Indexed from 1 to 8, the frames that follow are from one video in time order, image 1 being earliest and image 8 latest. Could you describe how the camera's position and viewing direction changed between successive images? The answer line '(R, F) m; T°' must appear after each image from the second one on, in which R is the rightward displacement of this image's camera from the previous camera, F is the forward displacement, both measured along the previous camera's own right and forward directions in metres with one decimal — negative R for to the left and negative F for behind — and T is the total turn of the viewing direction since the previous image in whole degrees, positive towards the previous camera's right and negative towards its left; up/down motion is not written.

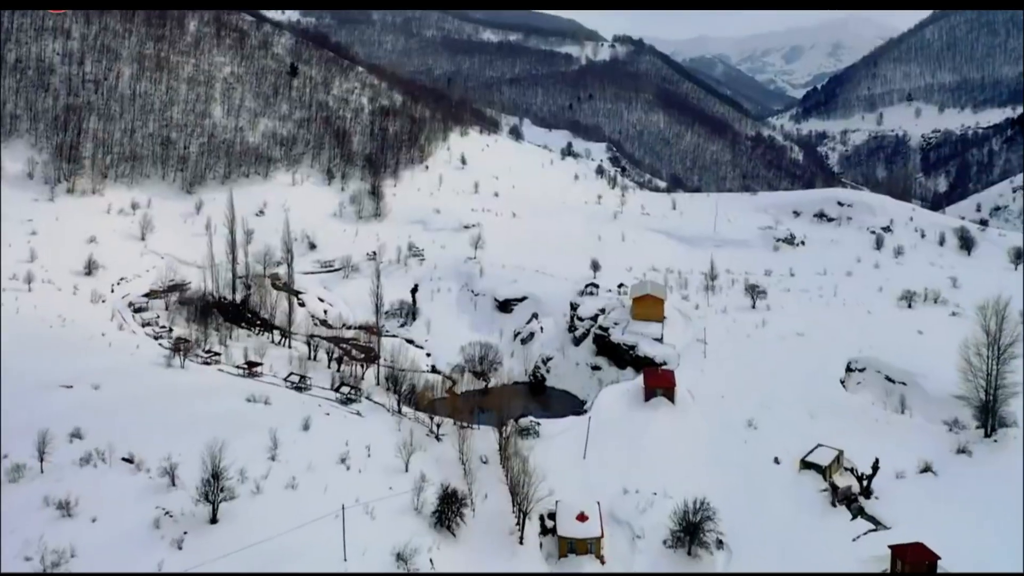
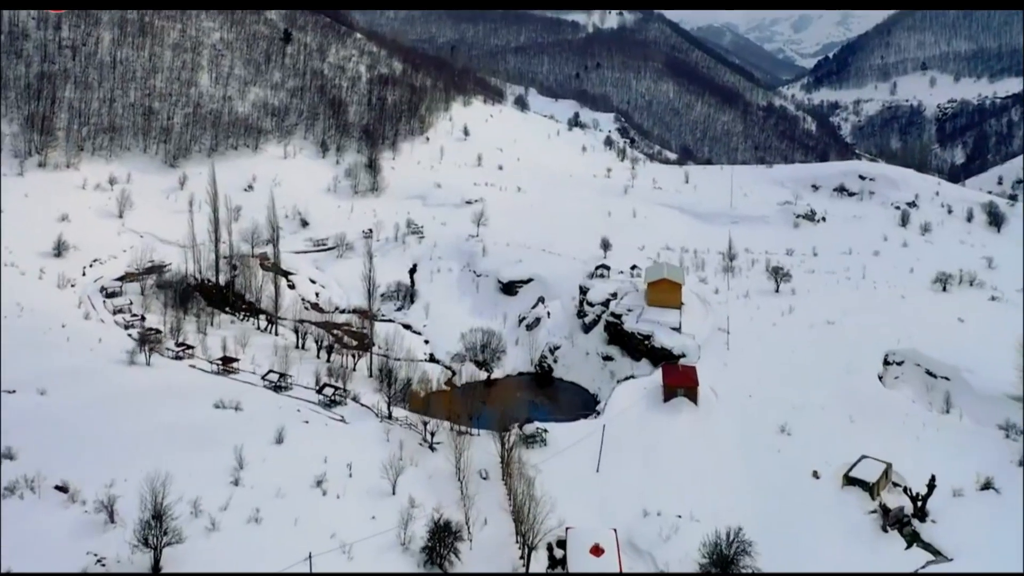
(0.0, +5.1) m; 0°
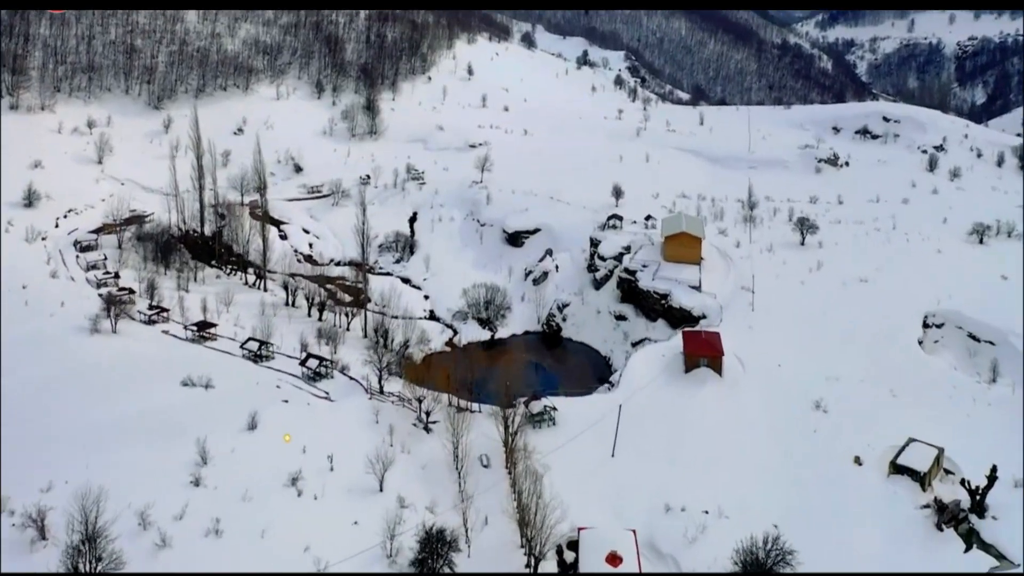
(+0.1, +4.3) m; 0°
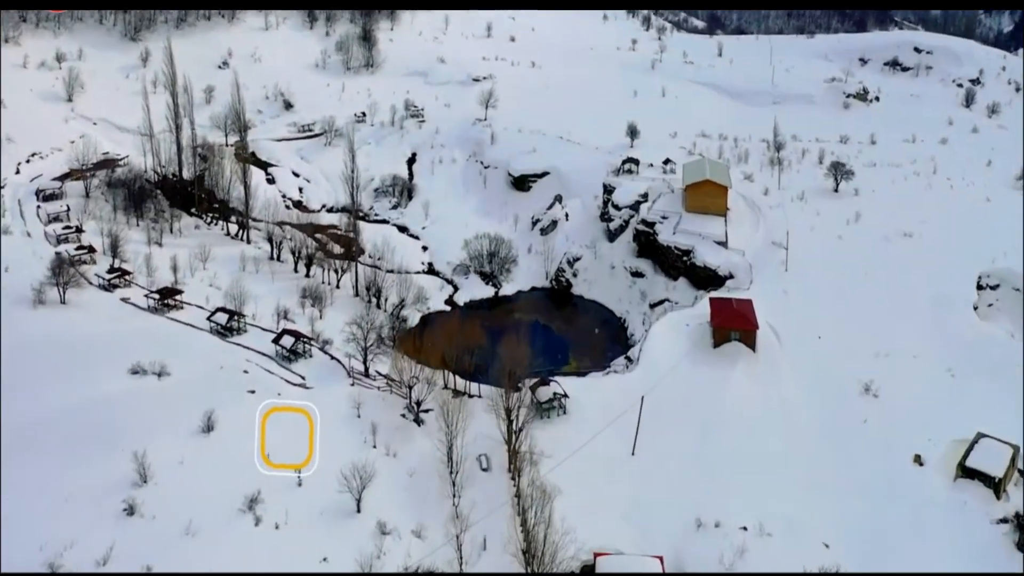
(+0.1, +4.9) m; 0°
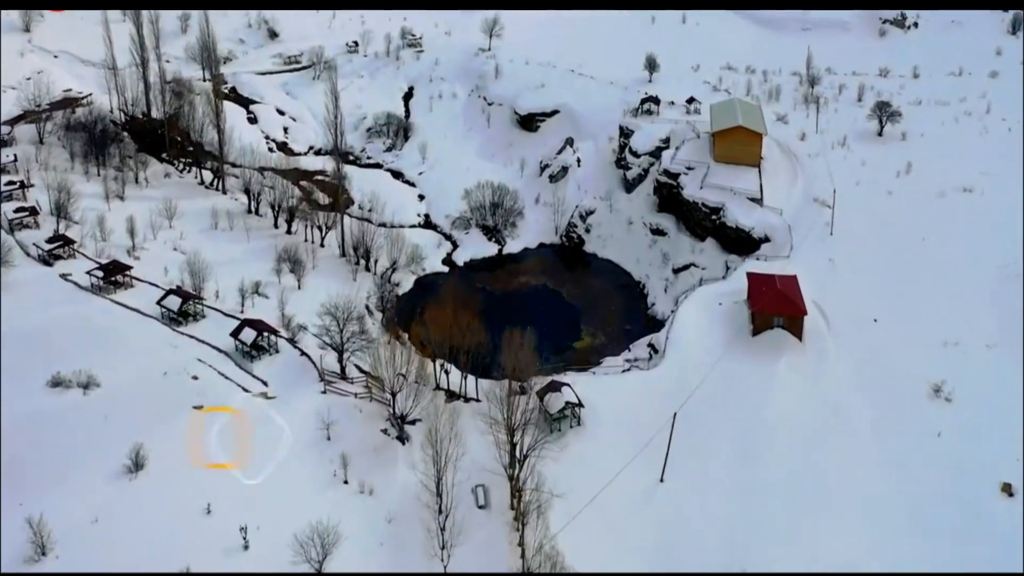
(+0.1, +5.3) m; 0°
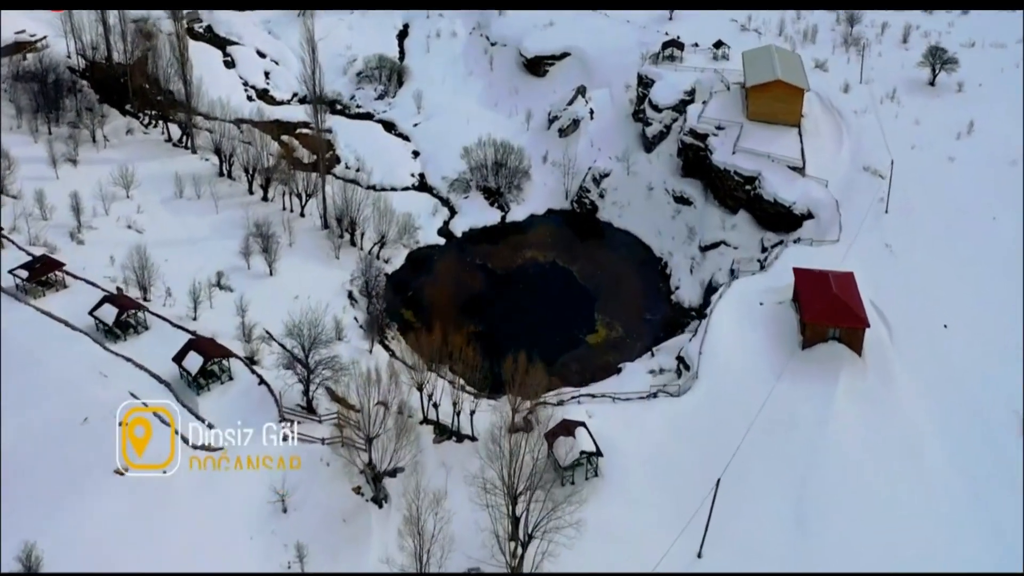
(+0.1, +5.0) m; 0°
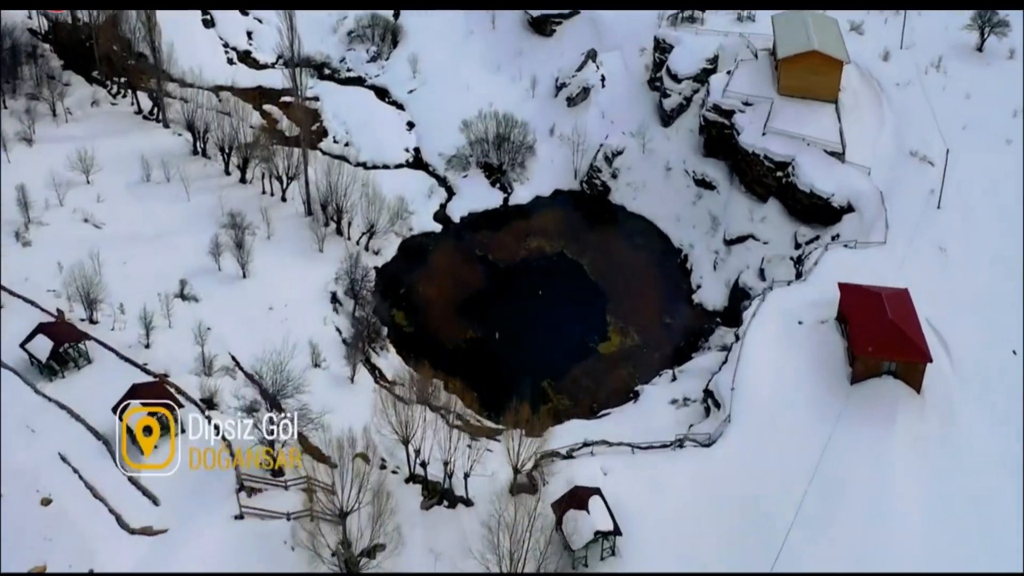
(+0.1, +3.6) m; 0°
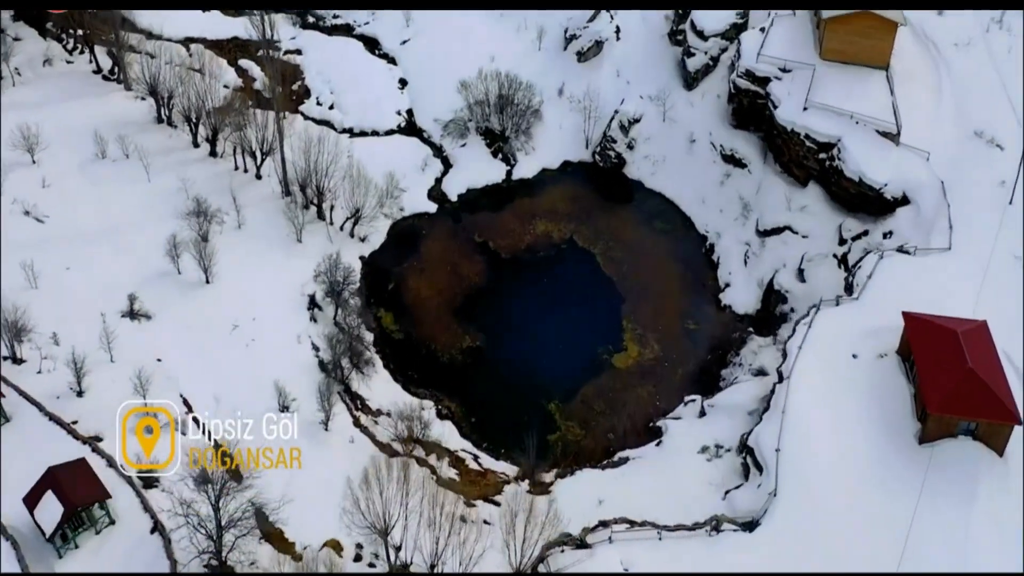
(0.0, +3.8) m; 0°
